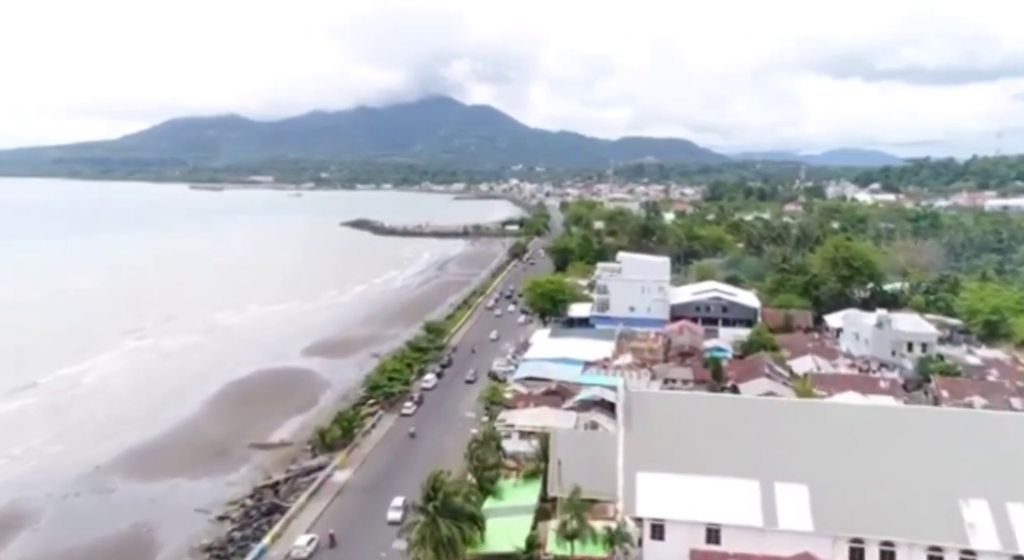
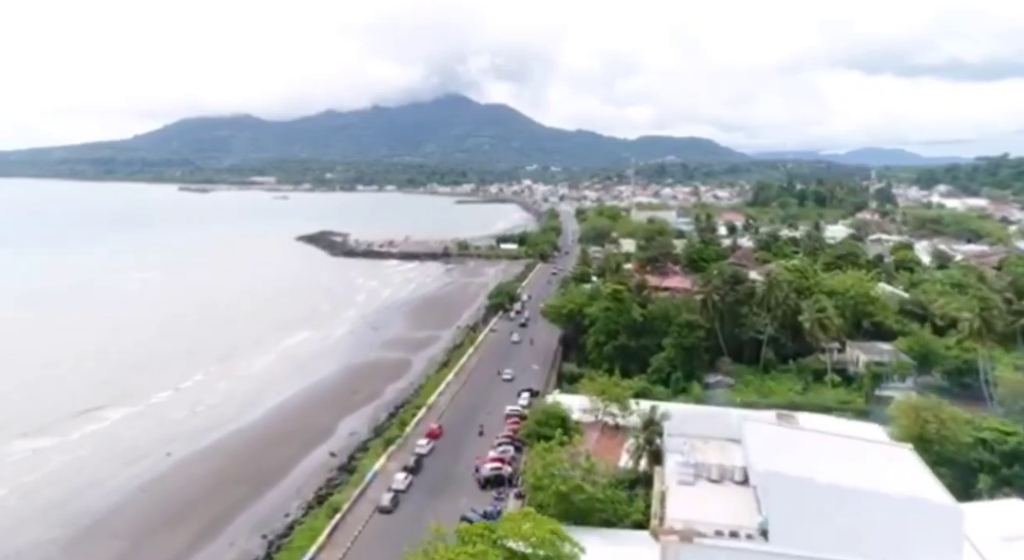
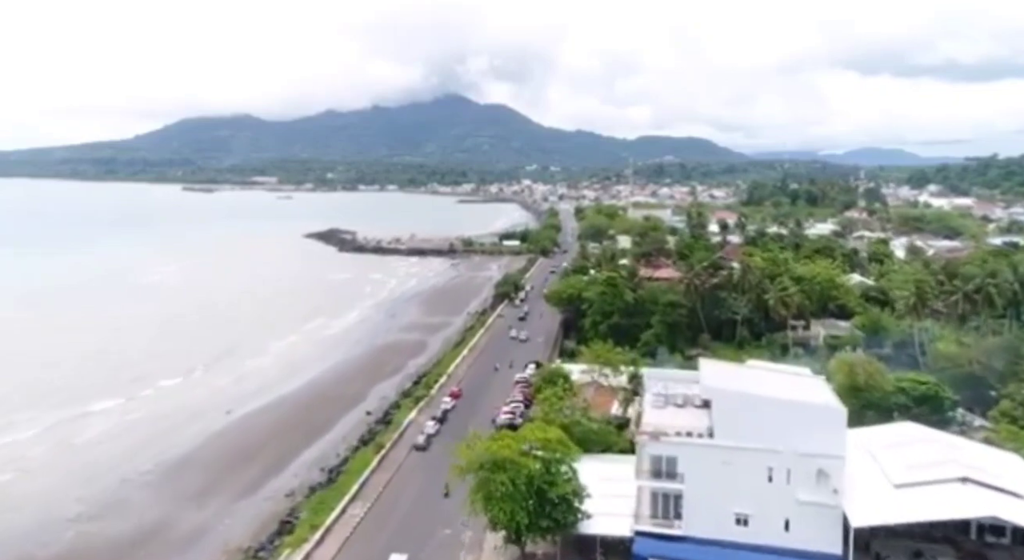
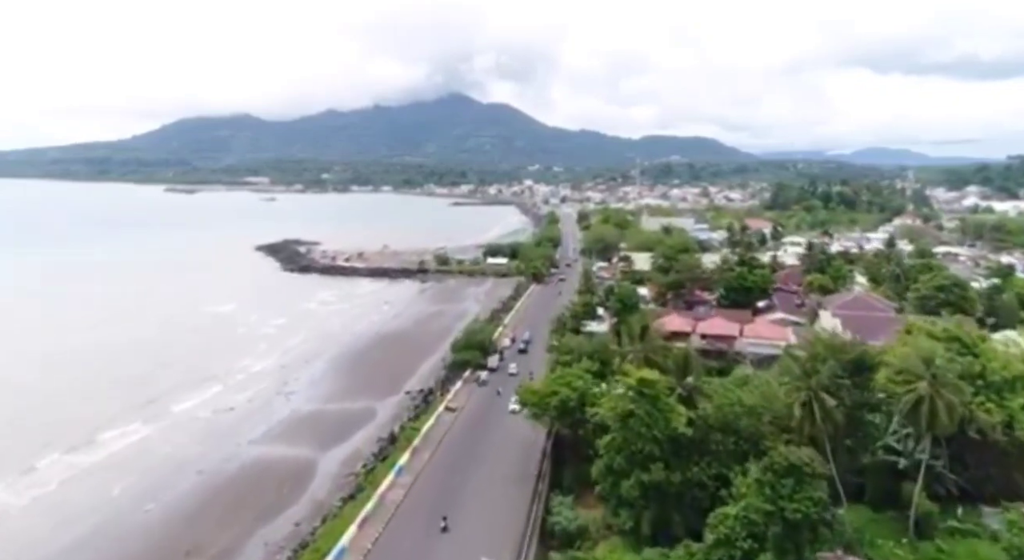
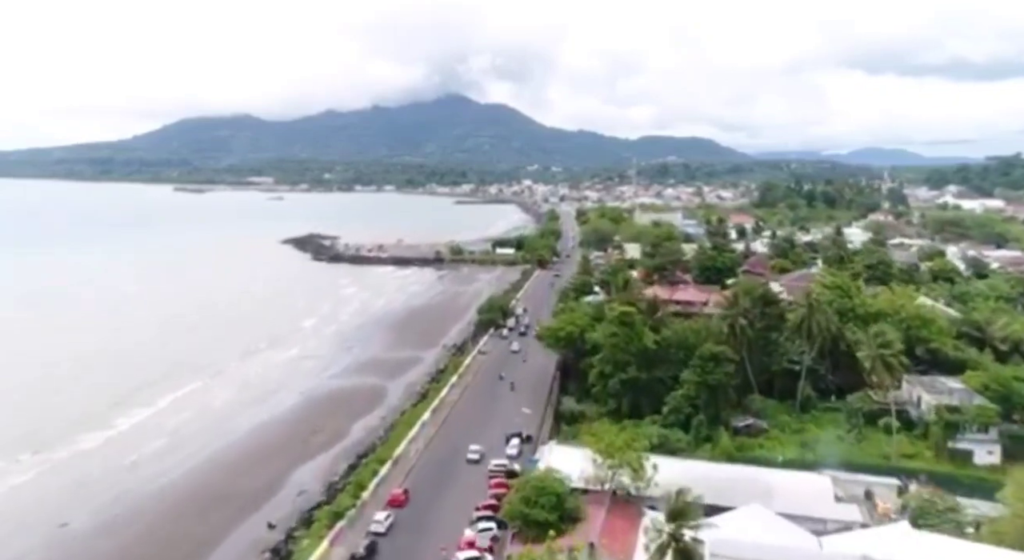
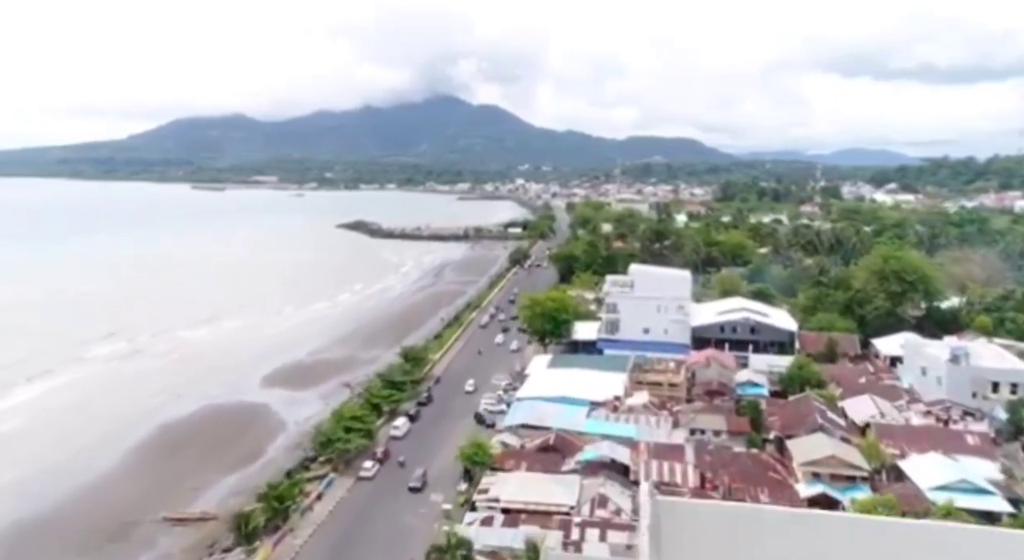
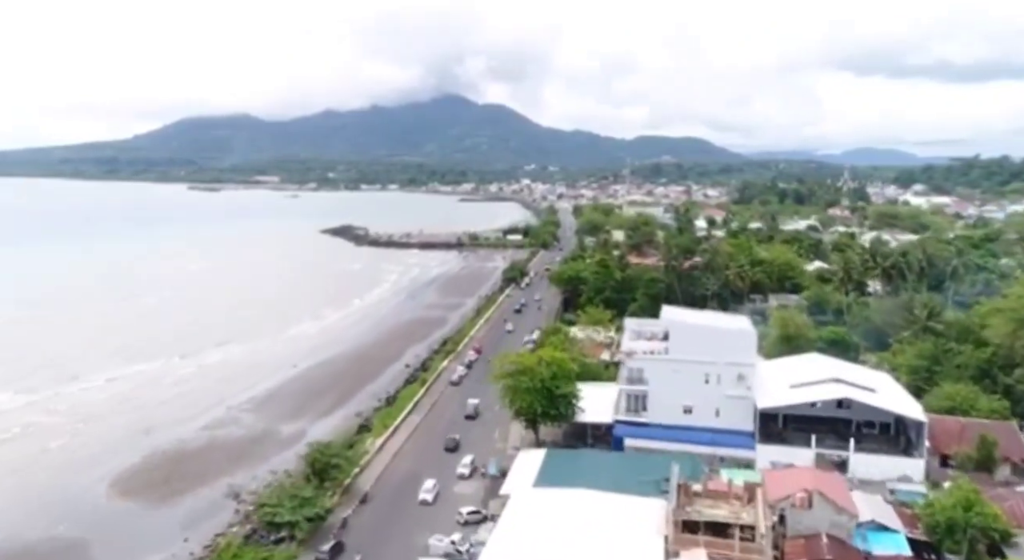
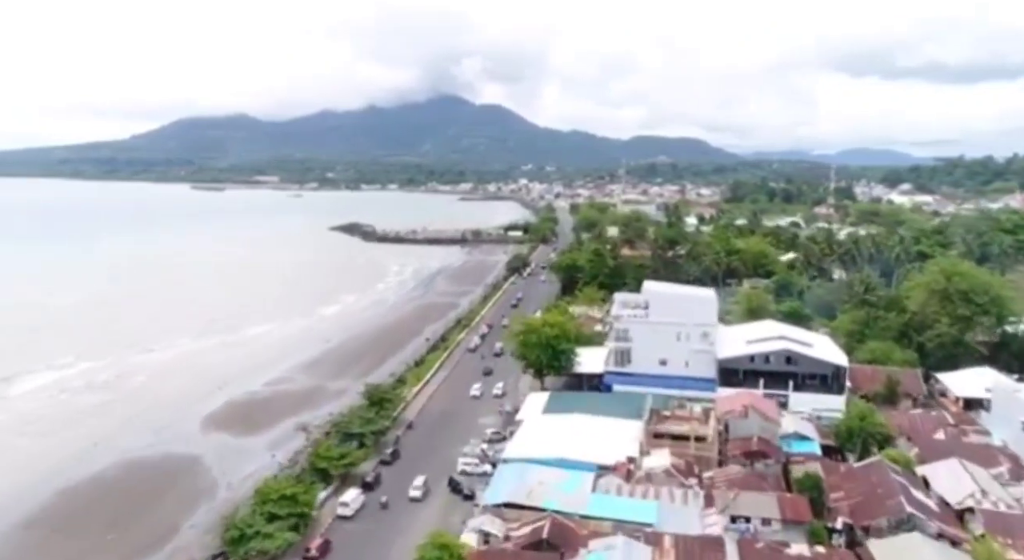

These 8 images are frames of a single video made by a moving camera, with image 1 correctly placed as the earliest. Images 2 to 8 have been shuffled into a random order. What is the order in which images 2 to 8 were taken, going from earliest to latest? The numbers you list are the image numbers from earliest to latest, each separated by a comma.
6, 8, 7, 3, 2, 5, 4
